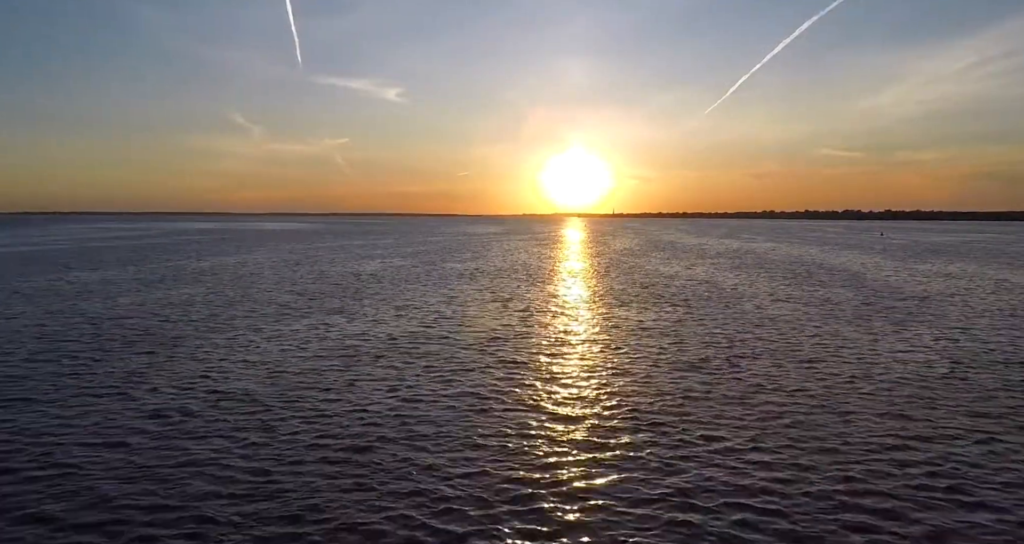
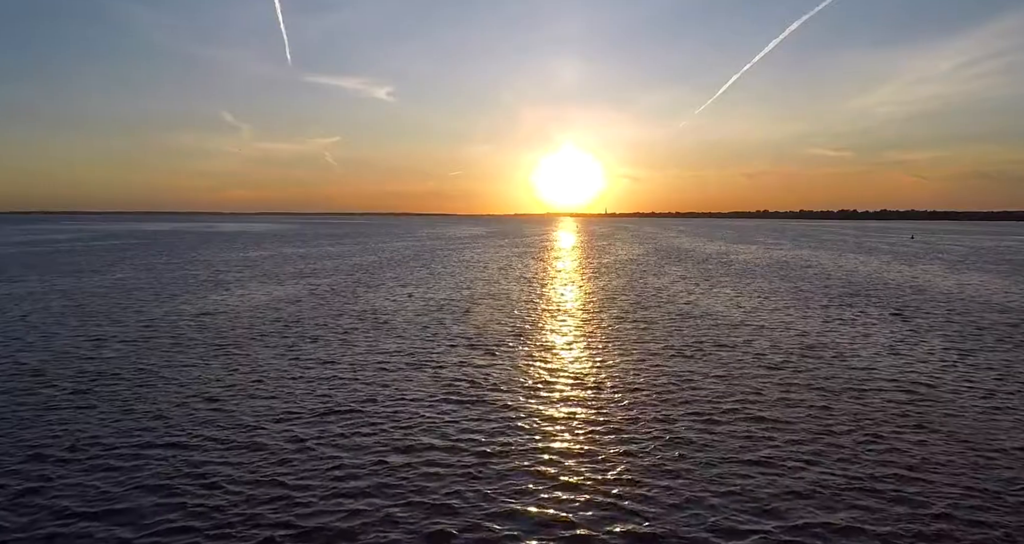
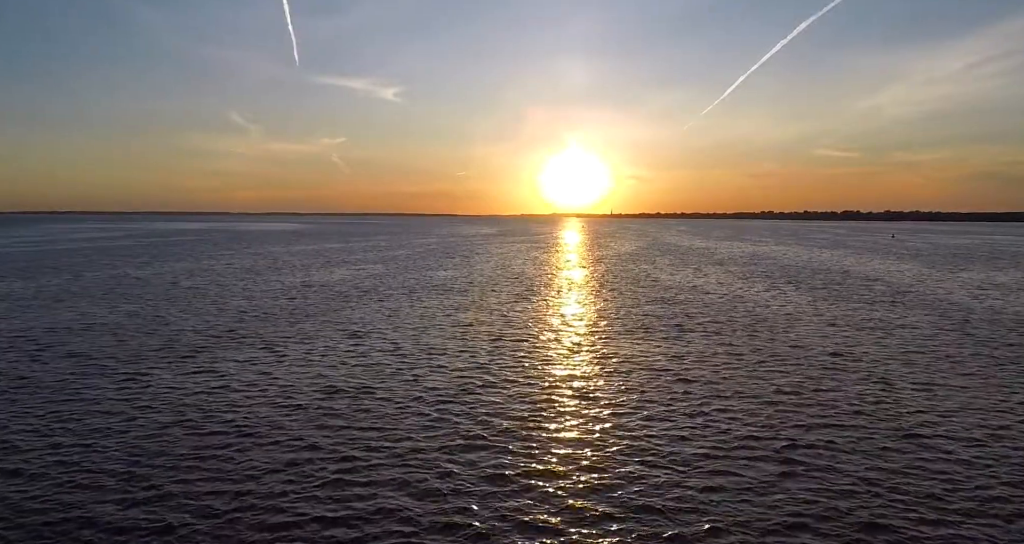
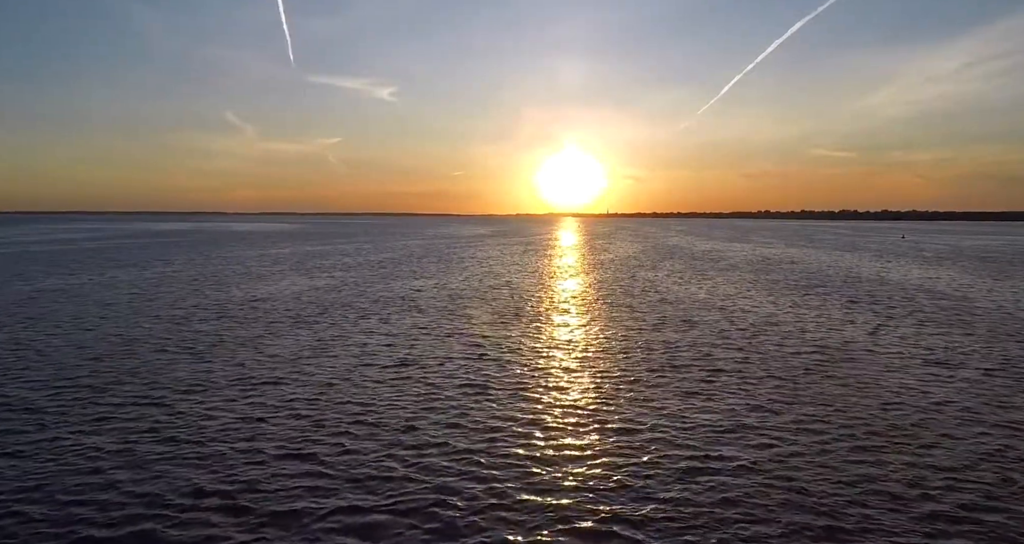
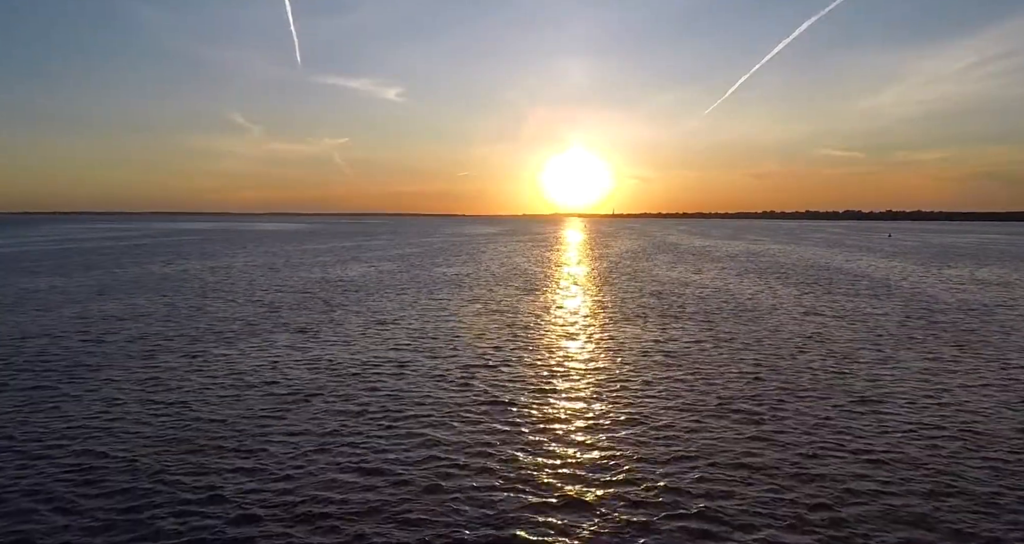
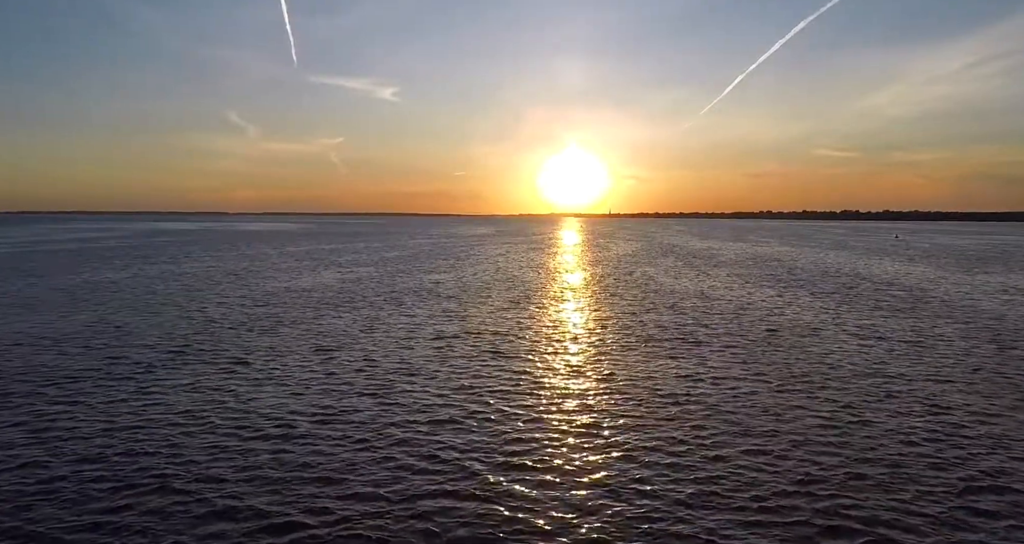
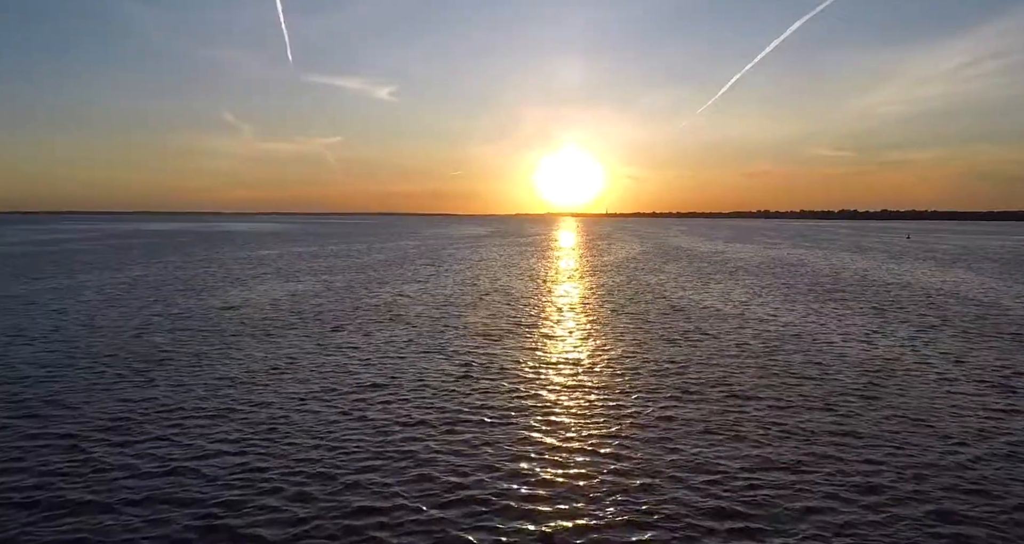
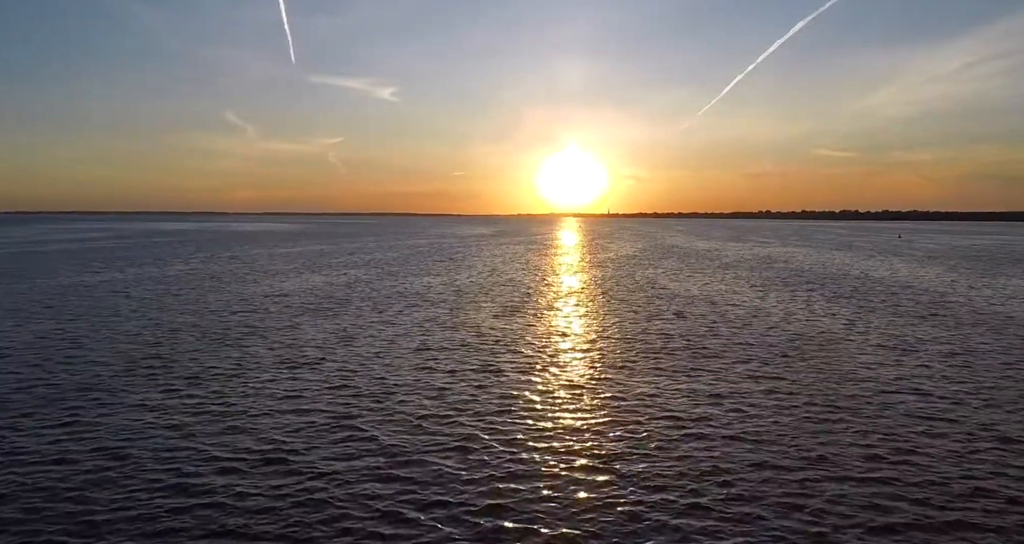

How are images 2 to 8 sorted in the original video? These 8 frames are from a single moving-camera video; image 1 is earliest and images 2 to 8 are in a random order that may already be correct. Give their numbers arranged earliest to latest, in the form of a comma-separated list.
5, 3, 6, 8, 4, 7, 2
